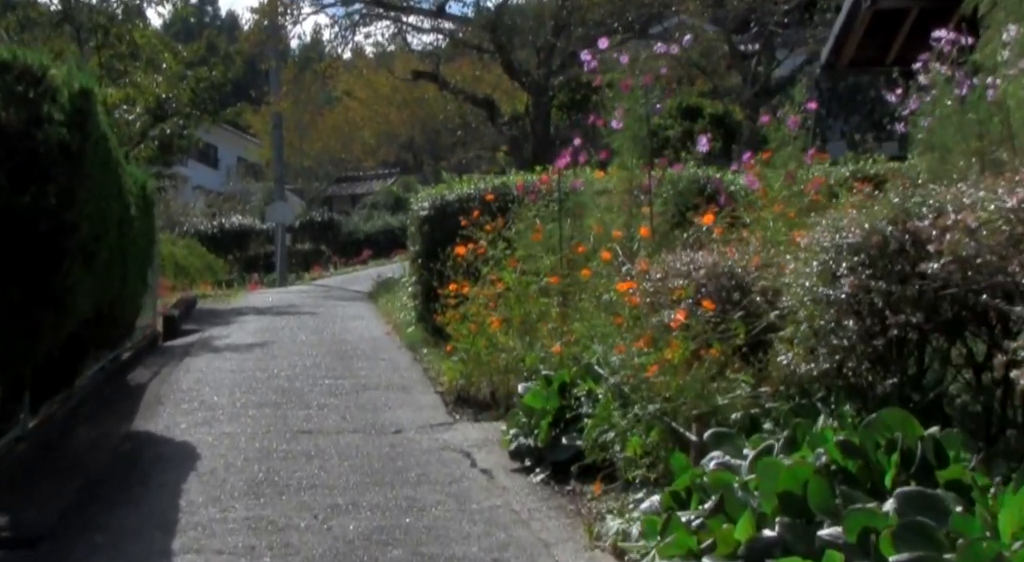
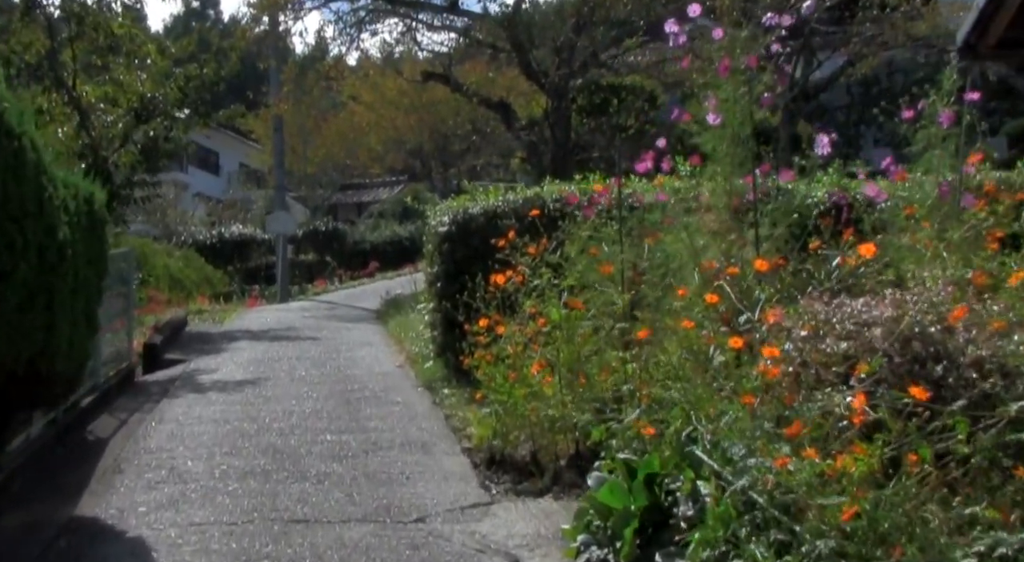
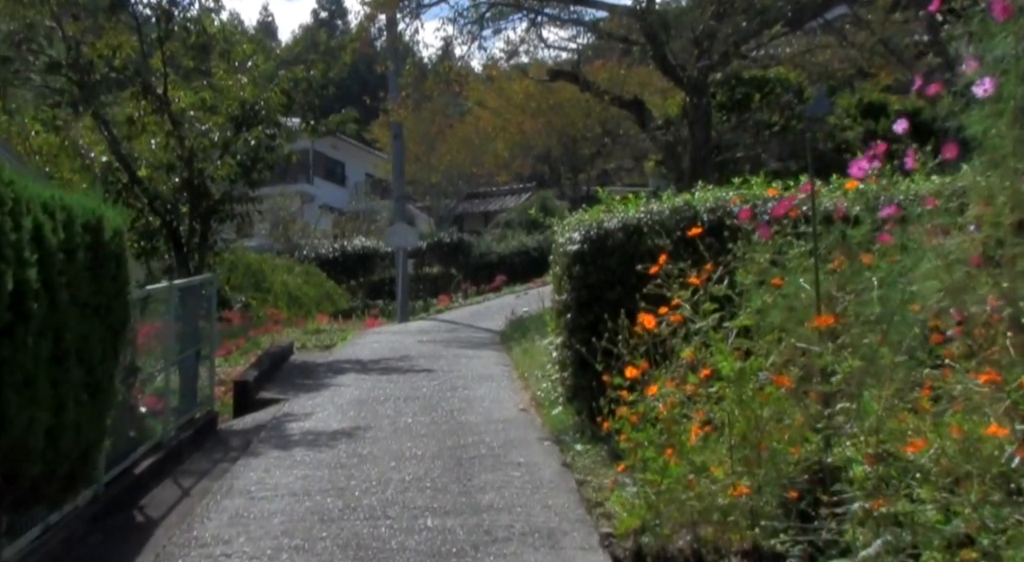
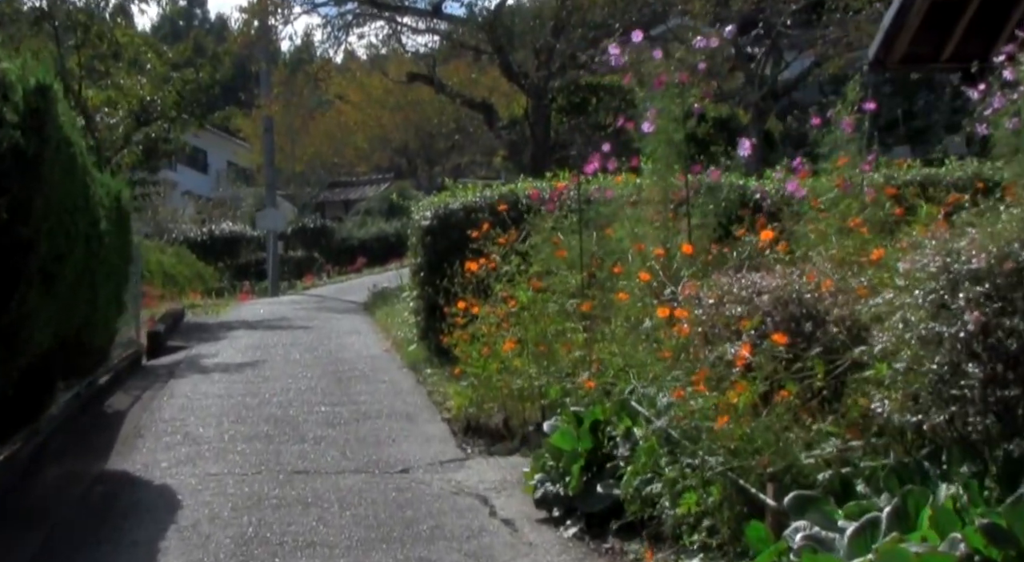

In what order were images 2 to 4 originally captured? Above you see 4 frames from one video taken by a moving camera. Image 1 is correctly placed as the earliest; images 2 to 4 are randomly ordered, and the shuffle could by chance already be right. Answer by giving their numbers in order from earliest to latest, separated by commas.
4, 2, 3
